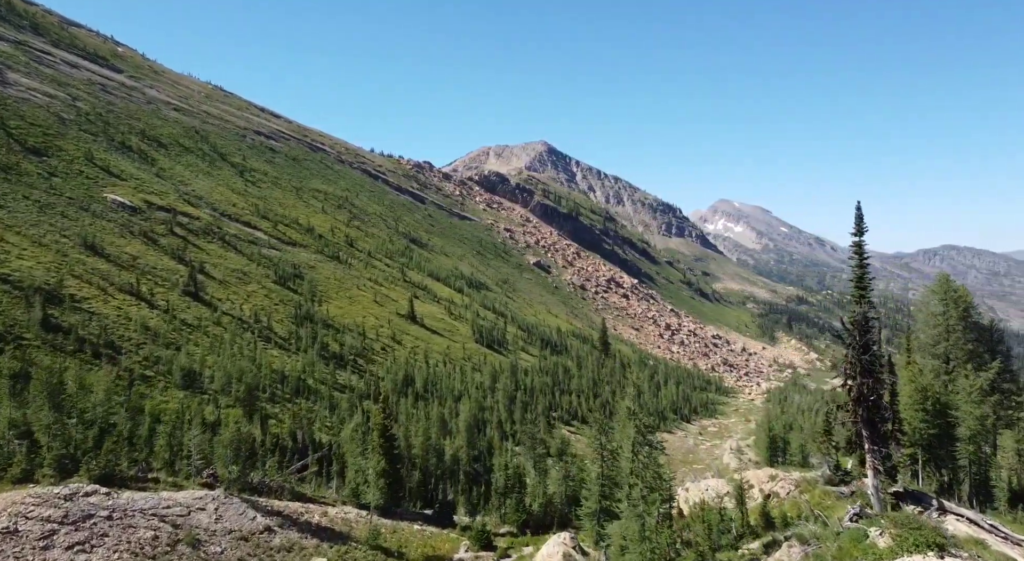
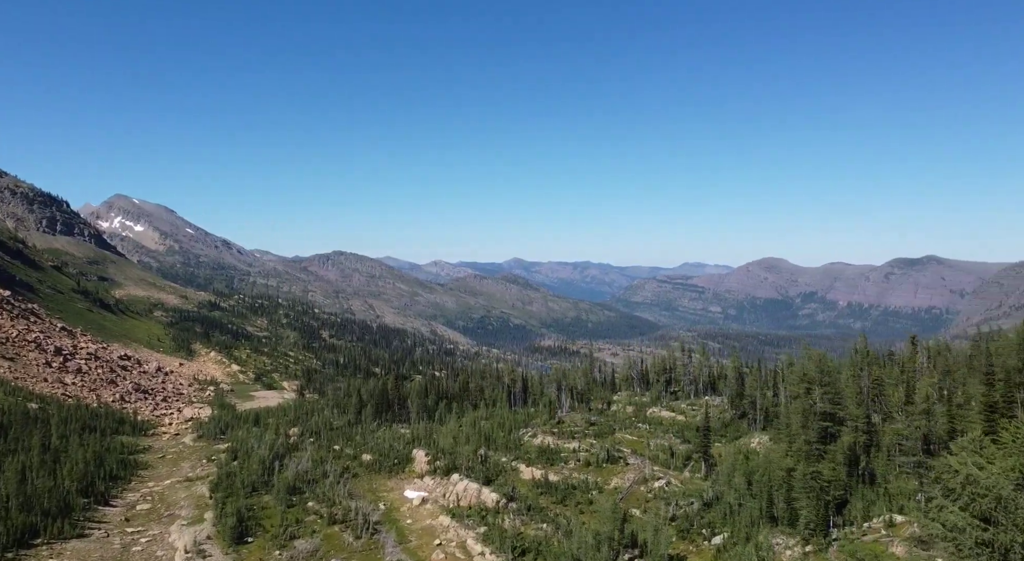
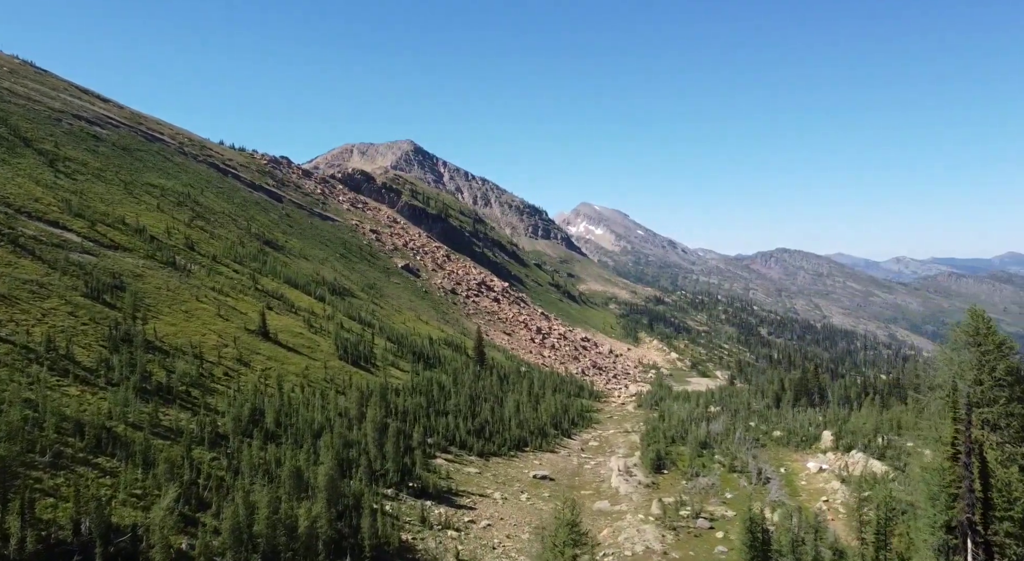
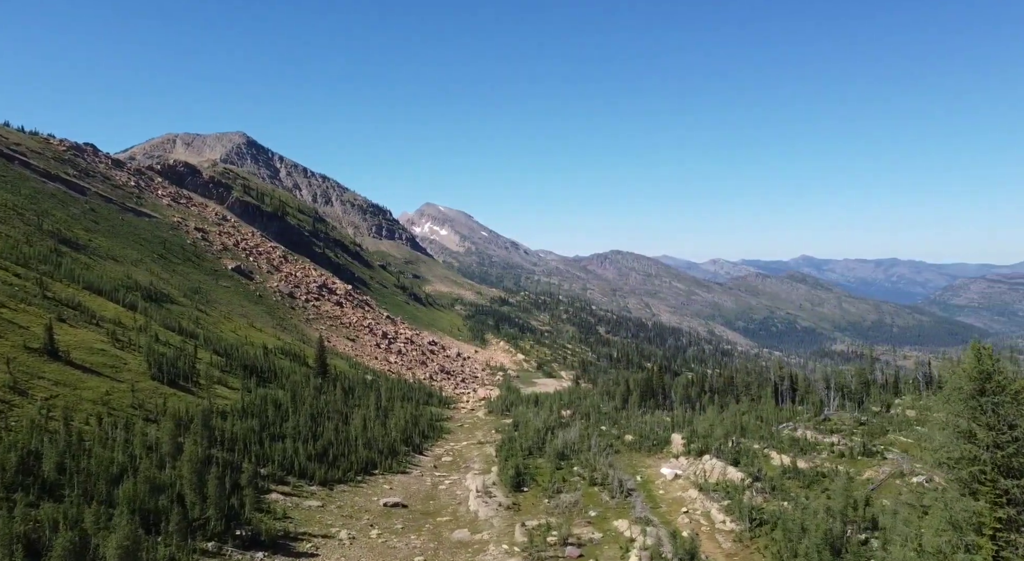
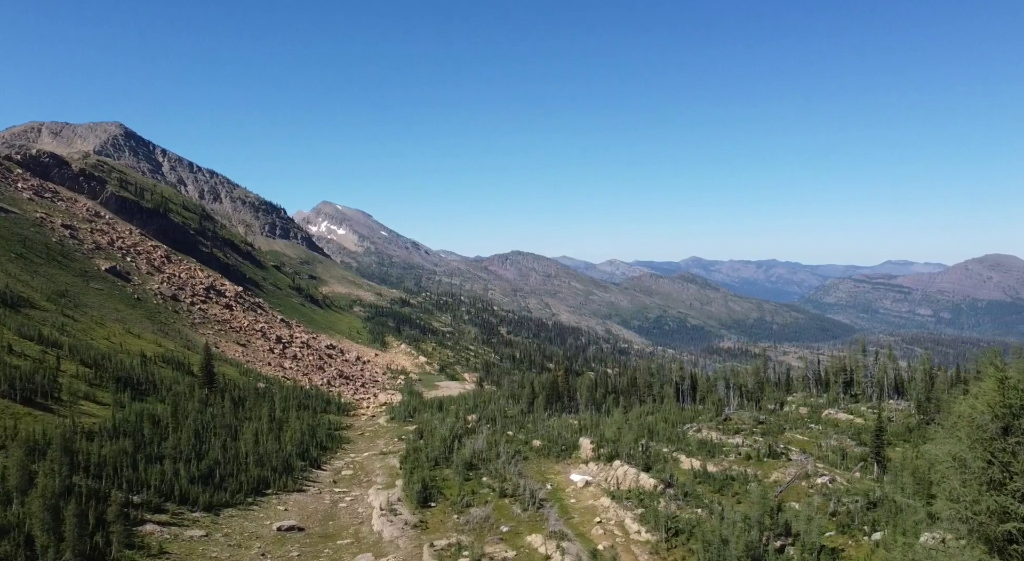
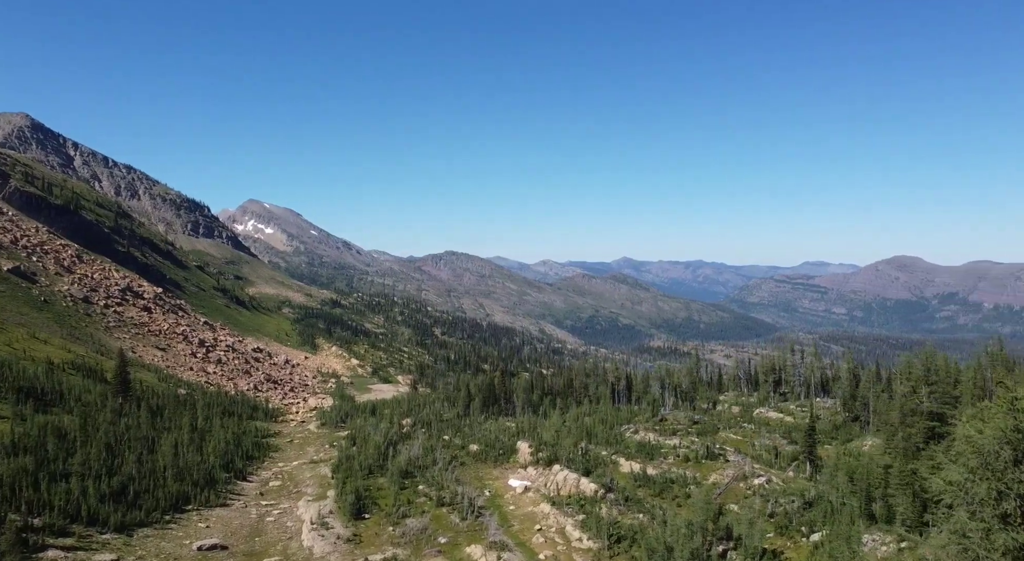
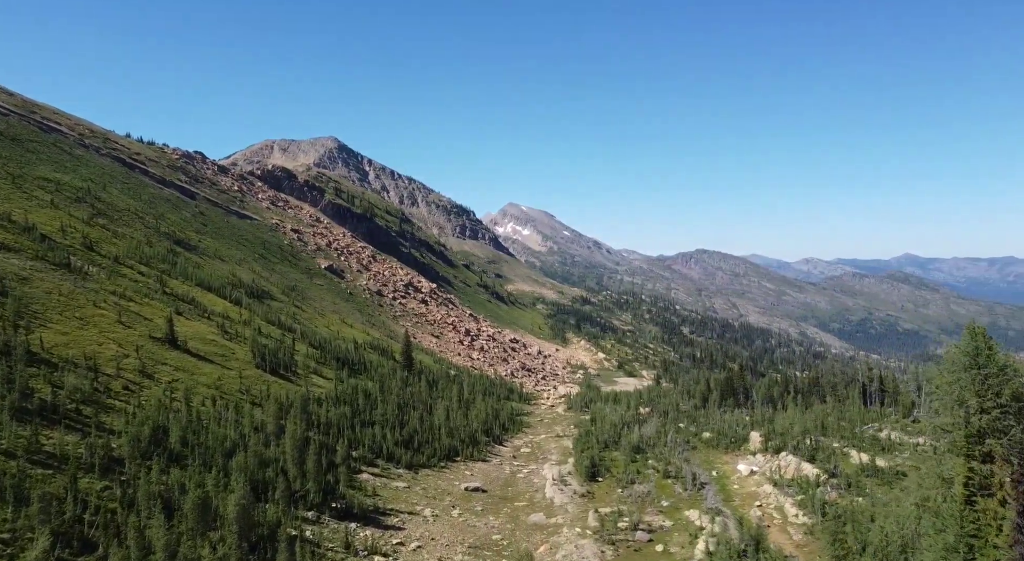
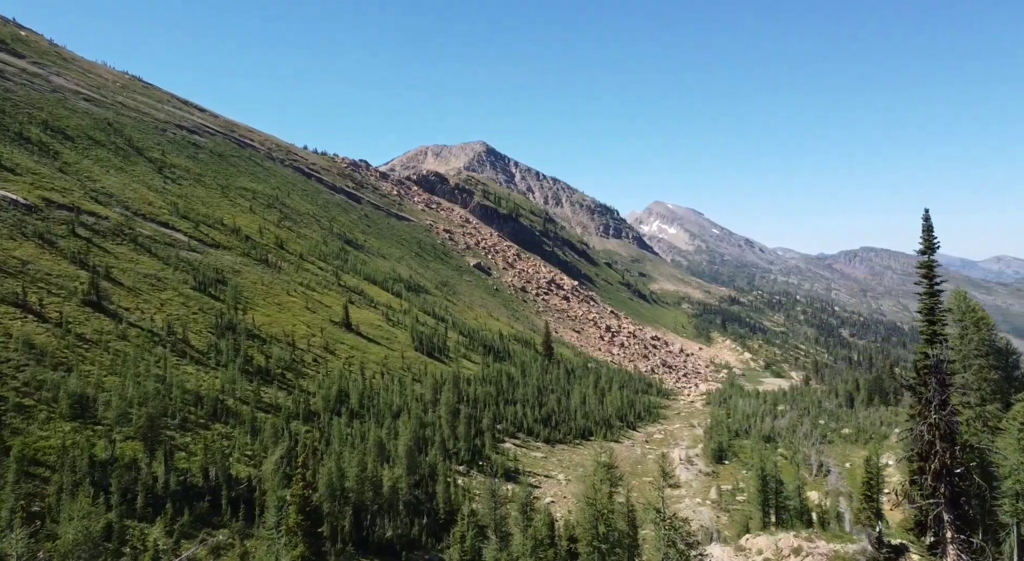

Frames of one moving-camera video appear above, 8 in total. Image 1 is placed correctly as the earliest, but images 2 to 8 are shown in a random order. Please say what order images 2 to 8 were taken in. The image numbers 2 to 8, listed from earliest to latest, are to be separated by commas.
8, 3, 7, 4, 5, 6, 2
